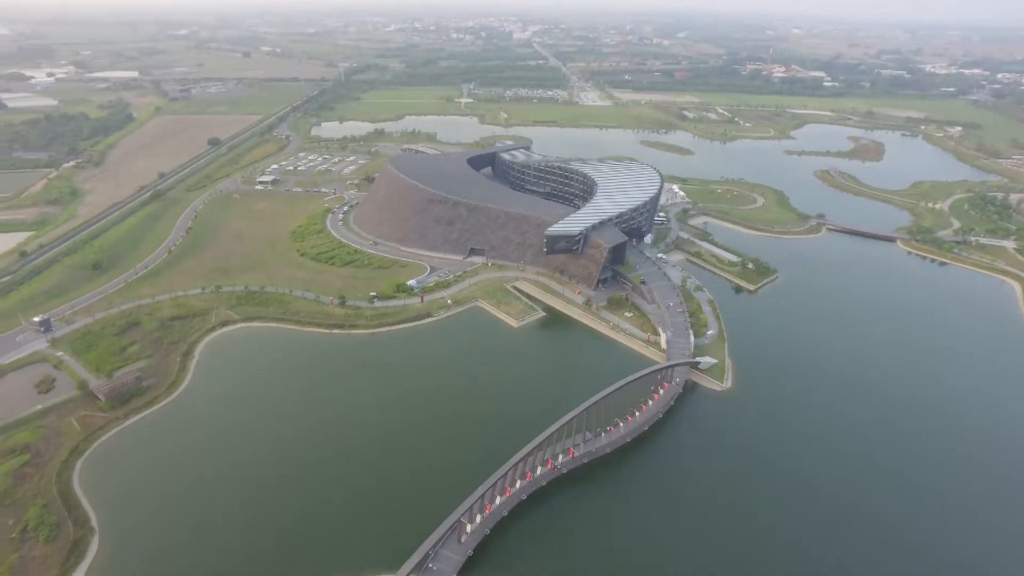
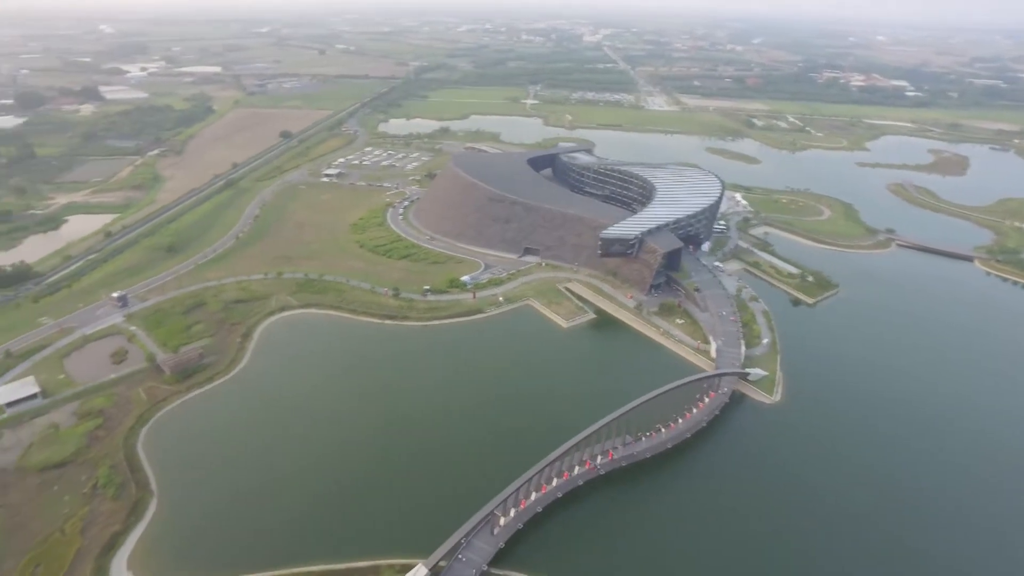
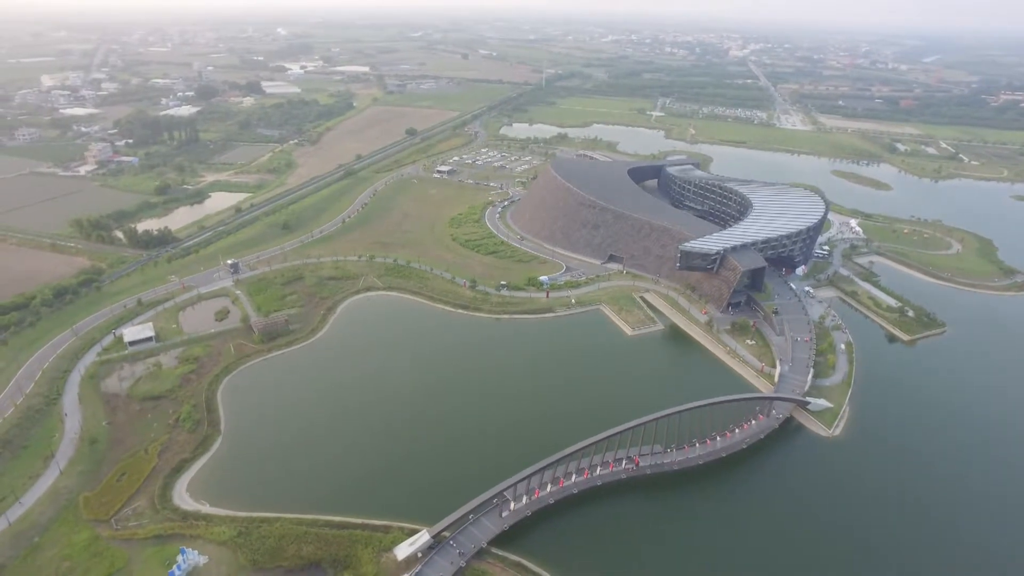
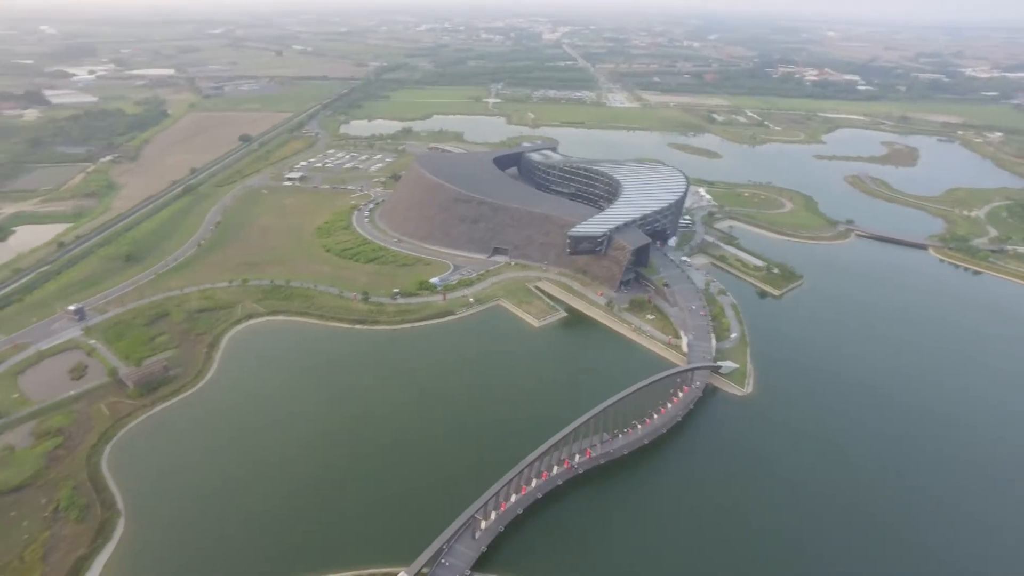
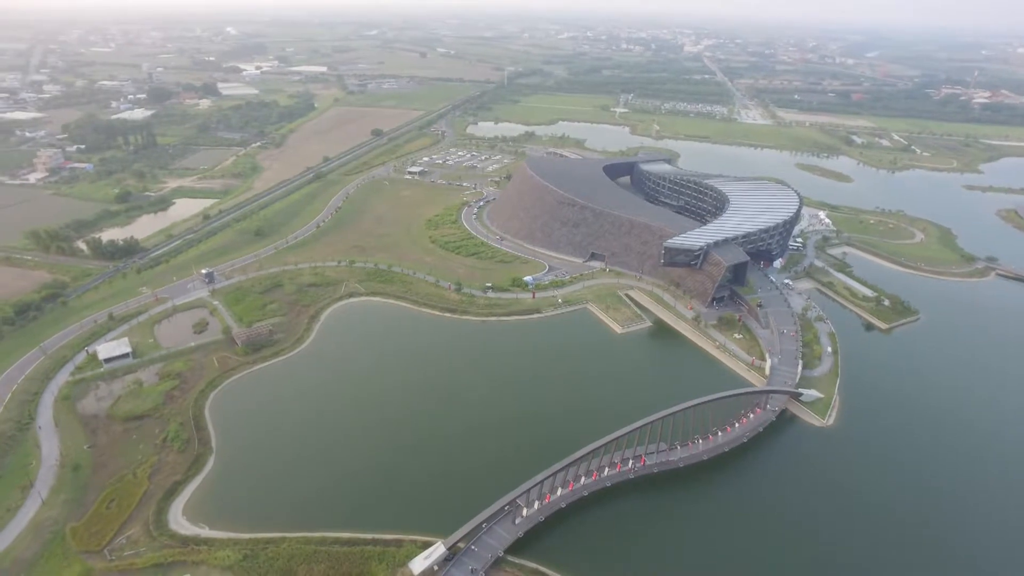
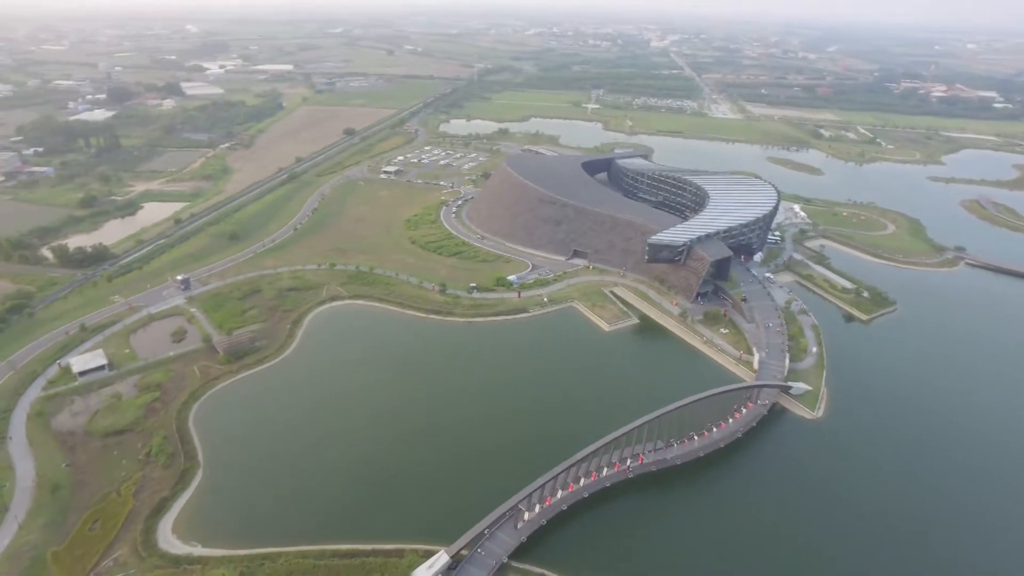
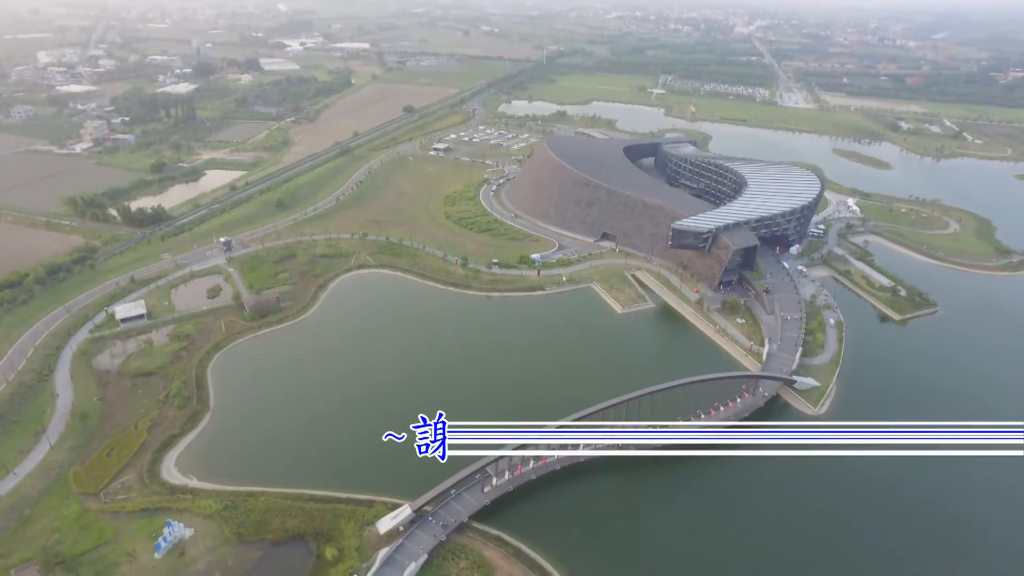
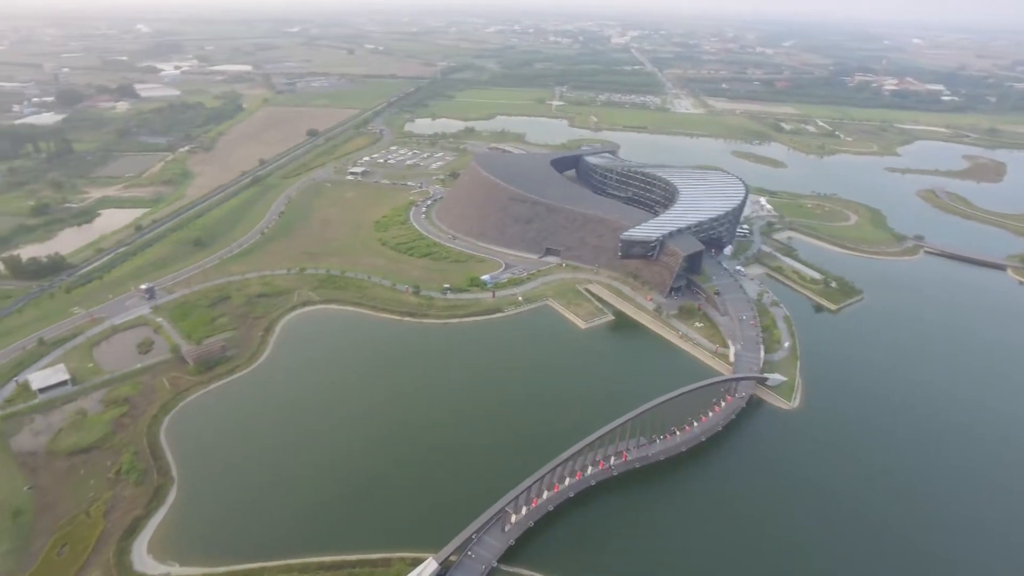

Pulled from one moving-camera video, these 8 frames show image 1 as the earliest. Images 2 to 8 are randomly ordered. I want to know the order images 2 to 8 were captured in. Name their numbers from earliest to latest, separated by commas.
4, 2, 8, 6, 5, 3, 7
